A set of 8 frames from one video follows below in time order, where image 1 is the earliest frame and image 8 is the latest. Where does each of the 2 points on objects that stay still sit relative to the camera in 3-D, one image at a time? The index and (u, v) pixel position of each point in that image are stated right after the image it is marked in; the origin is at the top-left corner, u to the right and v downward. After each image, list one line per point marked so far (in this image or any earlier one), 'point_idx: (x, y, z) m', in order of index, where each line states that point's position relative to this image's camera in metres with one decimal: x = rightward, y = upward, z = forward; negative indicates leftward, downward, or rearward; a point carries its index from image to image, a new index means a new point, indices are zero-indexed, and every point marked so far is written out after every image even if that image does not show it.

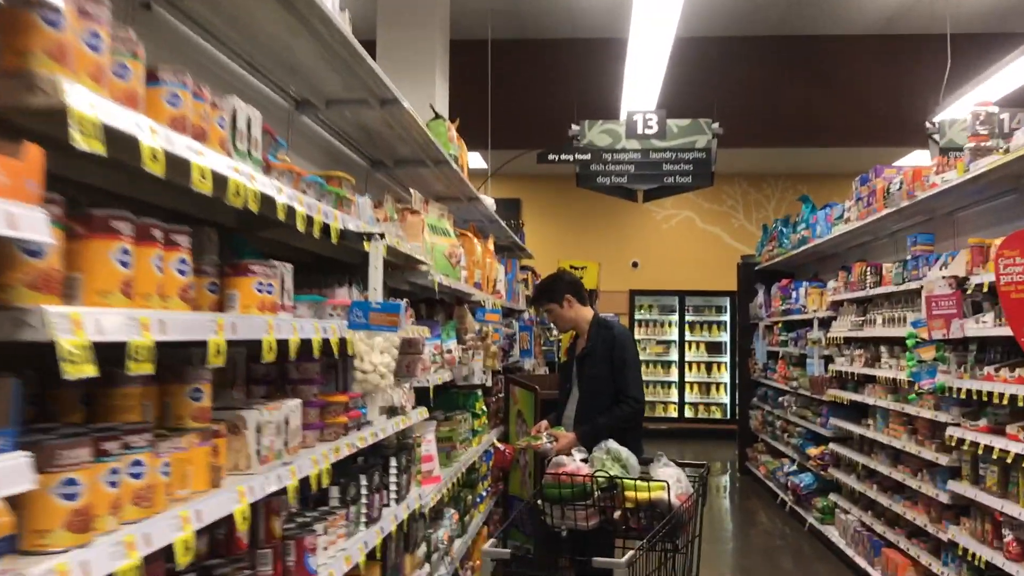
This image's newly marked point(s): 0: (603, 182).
0: (+0.7, +0.8, +7.3) m
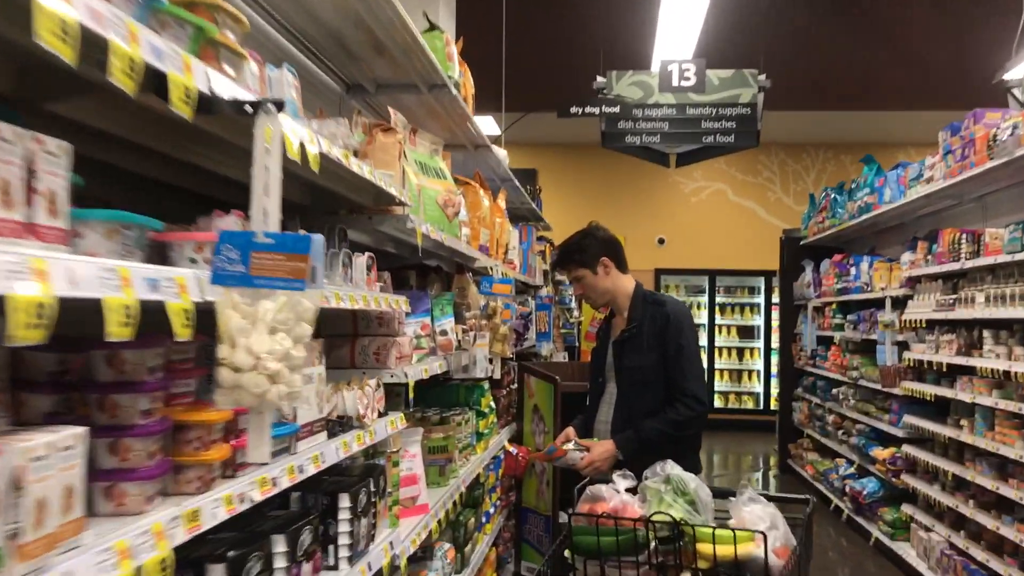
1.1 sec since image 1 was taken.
0: (+0.8, +0.9, +6.4) m
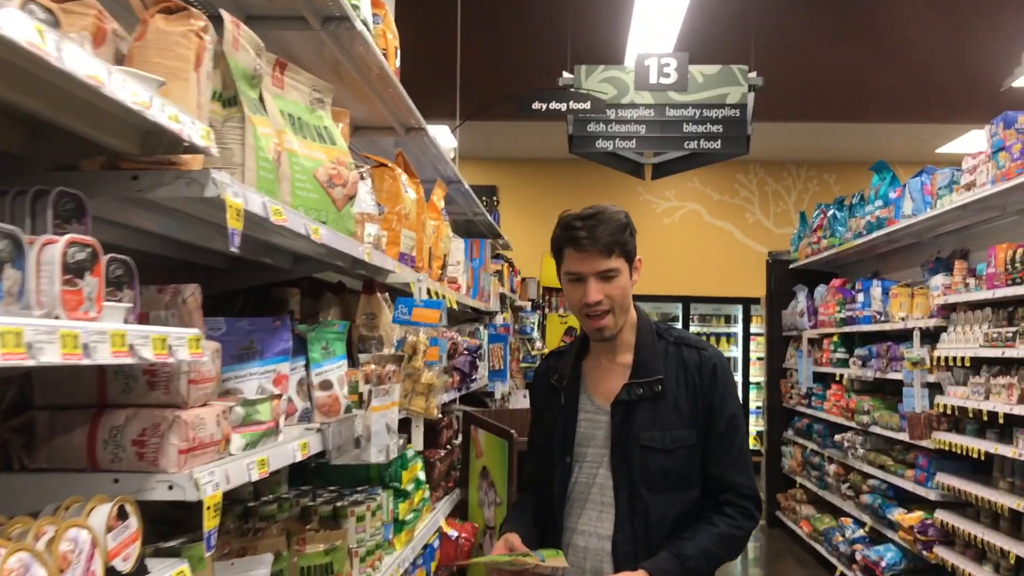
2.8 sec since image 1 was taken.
0: (+0.5, +0.8, +5.5) m
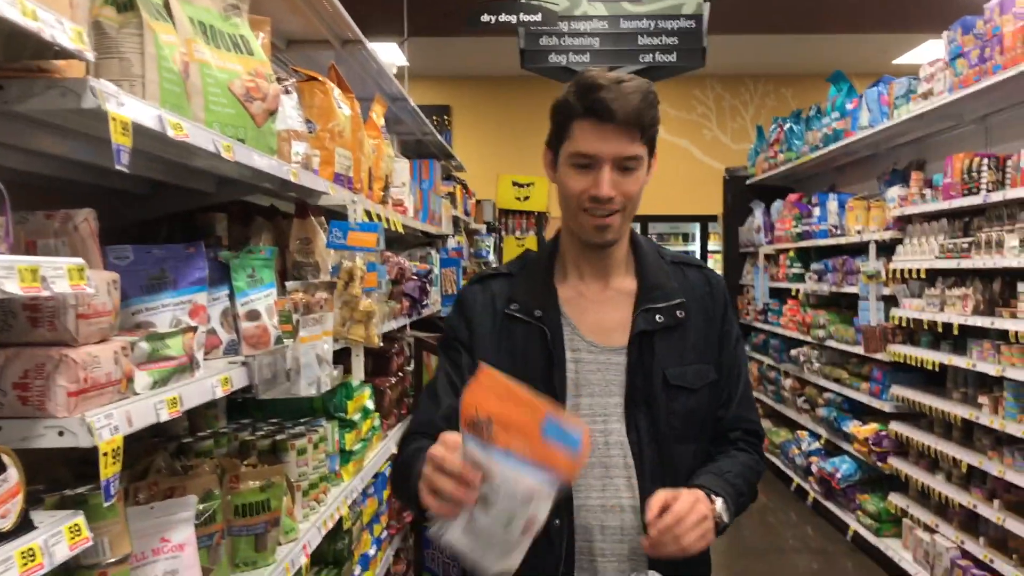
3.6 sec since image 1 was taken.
0: (+0.2, +1.2, +5.4) m
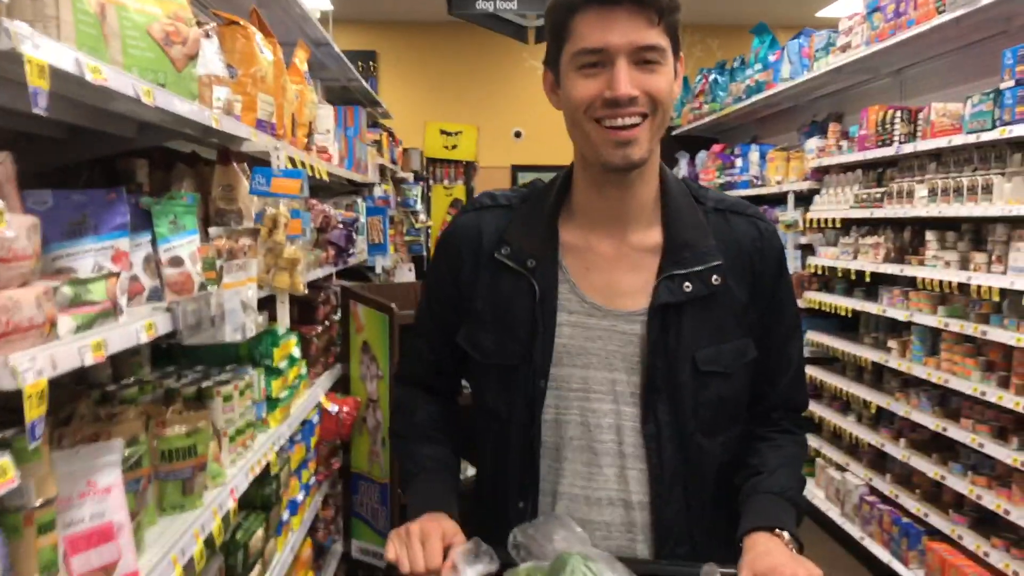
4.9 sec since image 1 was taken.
0: (-0.2, +1.5, +5.3) m
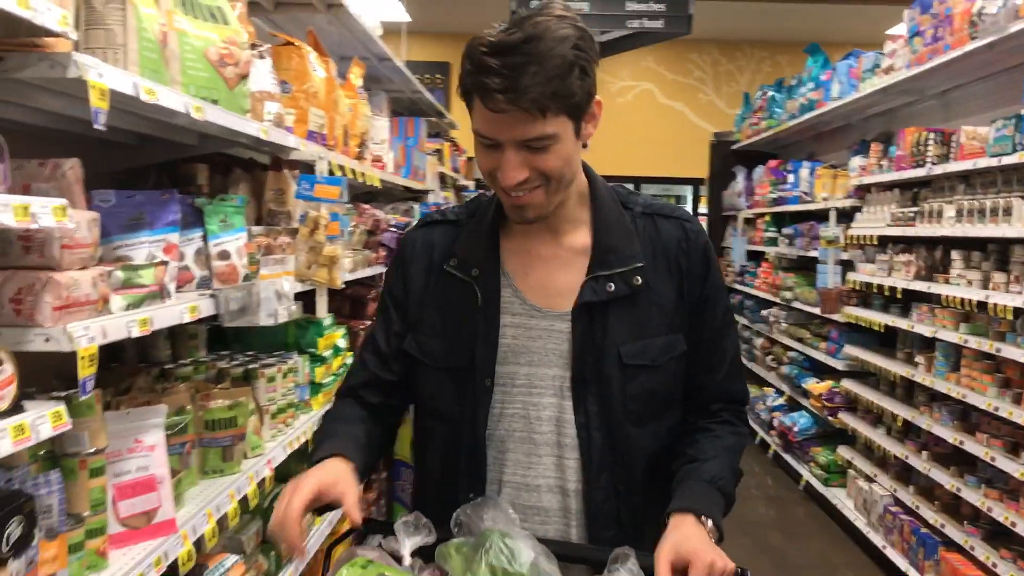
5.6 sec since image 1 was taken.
0: (+0.2, +1.5, +5.5) m
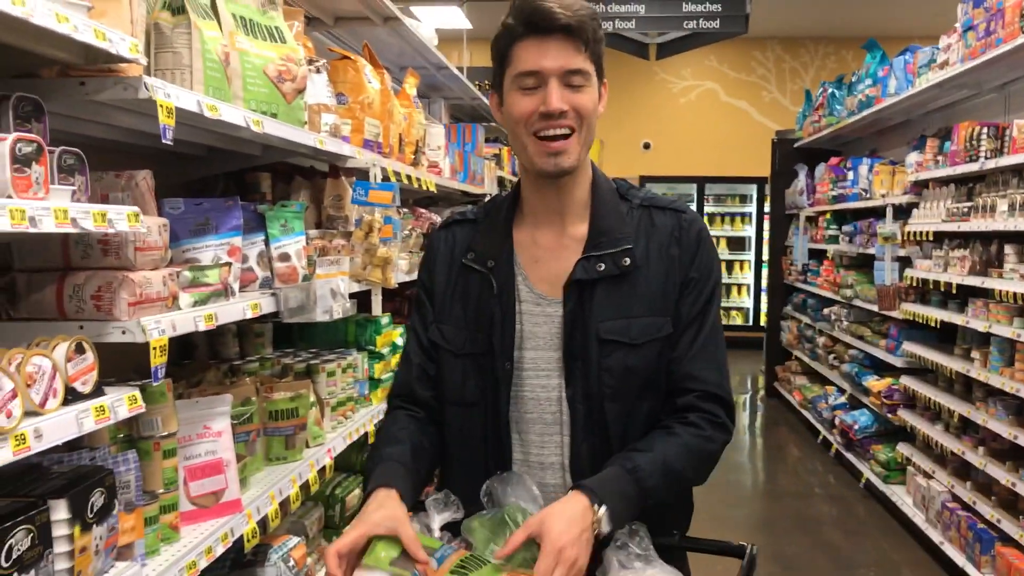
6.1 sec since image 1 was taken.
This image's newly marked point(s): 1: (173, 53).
0: (+0.5, +1.5, +5.6) m
1: (-0.5, +0.4, +1.5) m
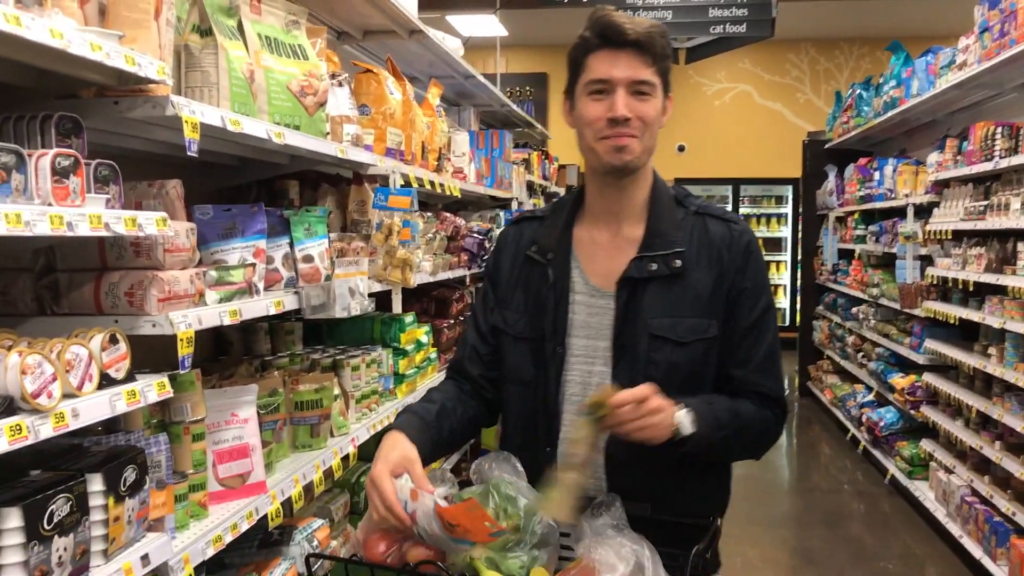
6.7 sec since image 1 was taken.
0: (+0.7, +1.5, +5.7) m
1: (-0.5, +0.4, +1.7) m
